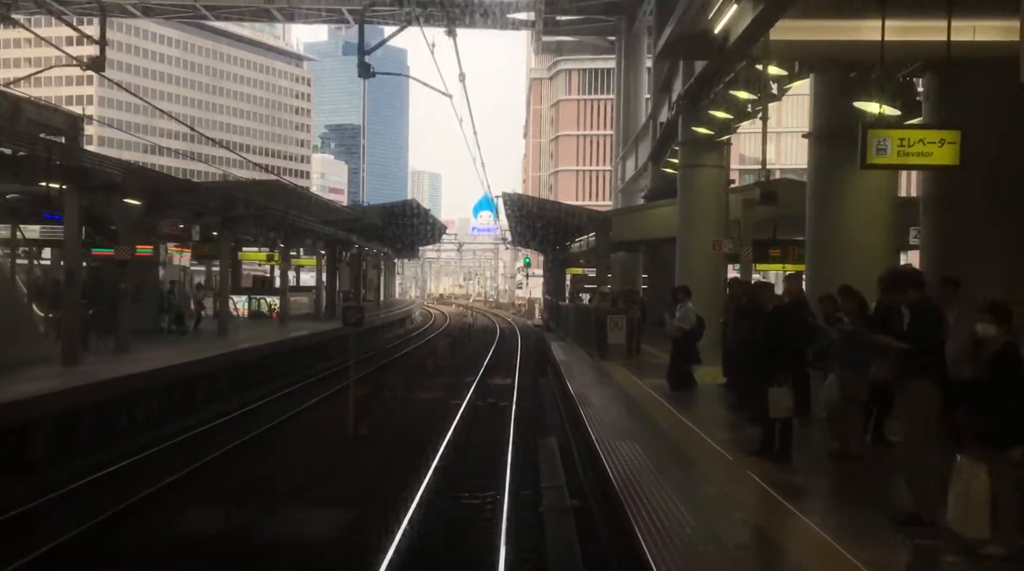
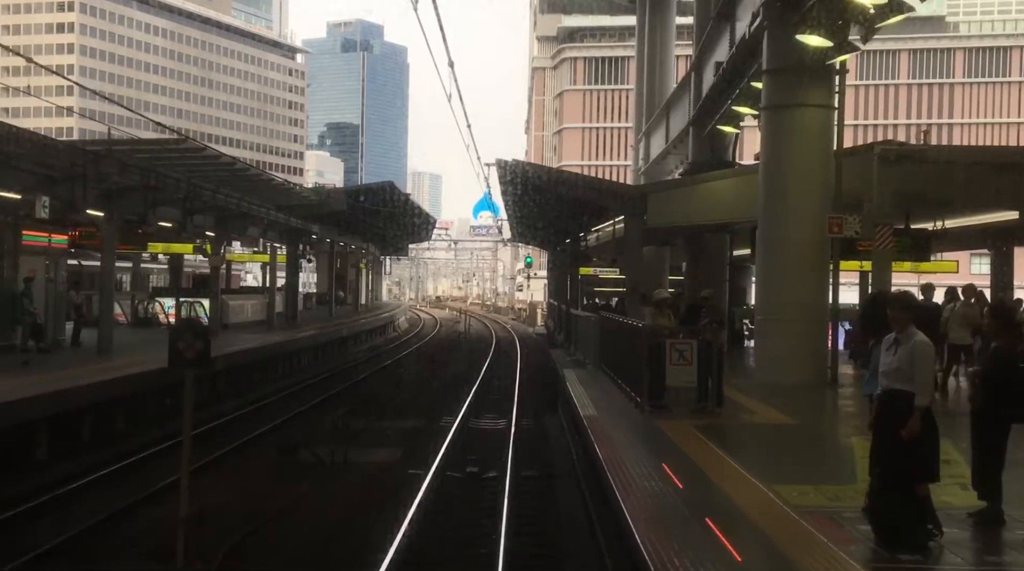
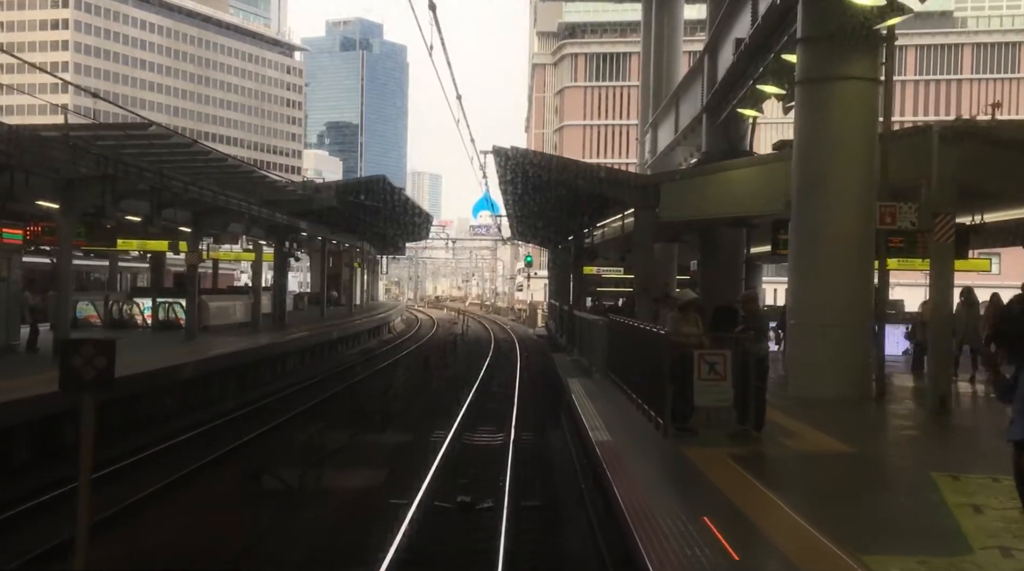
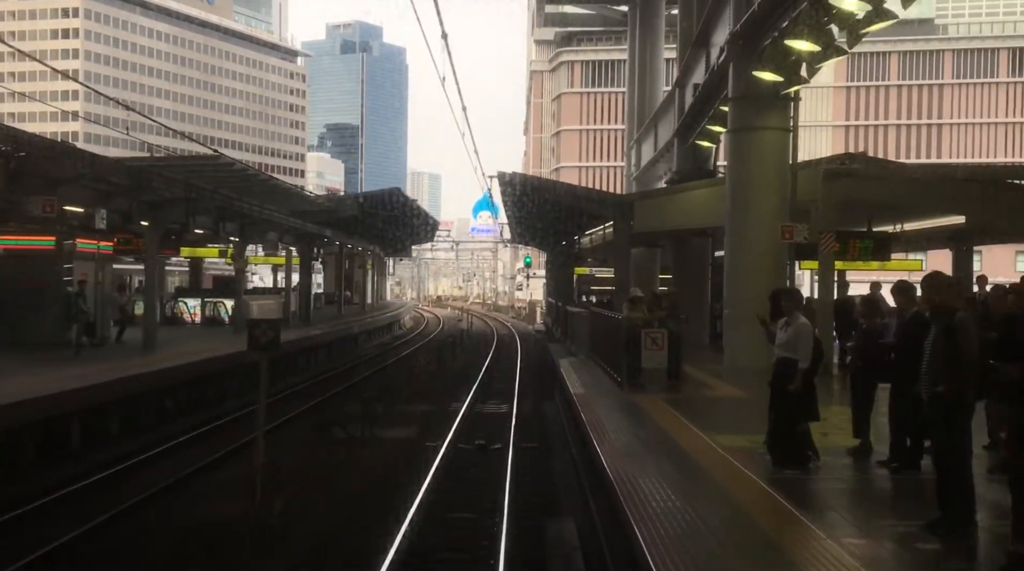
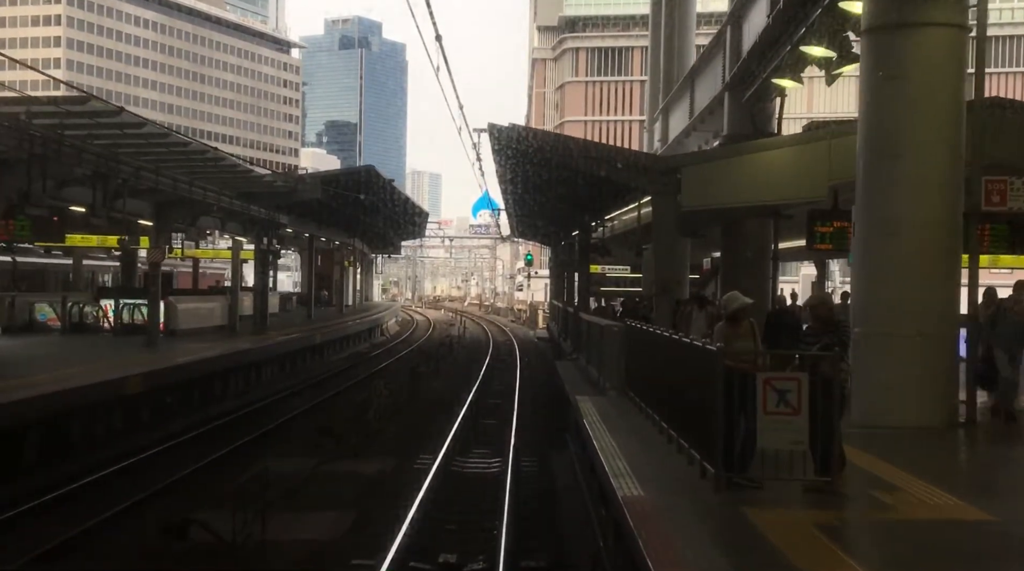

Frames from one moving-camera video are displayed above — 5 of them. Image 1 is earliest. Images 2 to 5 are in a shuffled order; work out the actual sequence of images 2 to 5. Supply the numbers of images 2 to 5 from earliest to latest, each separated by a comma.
4, 2, 3, 5
